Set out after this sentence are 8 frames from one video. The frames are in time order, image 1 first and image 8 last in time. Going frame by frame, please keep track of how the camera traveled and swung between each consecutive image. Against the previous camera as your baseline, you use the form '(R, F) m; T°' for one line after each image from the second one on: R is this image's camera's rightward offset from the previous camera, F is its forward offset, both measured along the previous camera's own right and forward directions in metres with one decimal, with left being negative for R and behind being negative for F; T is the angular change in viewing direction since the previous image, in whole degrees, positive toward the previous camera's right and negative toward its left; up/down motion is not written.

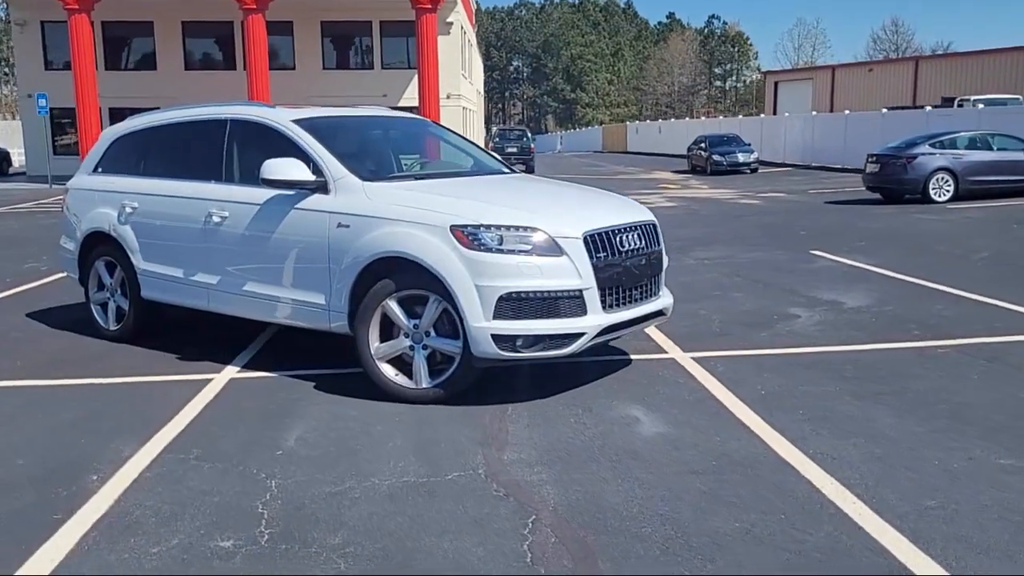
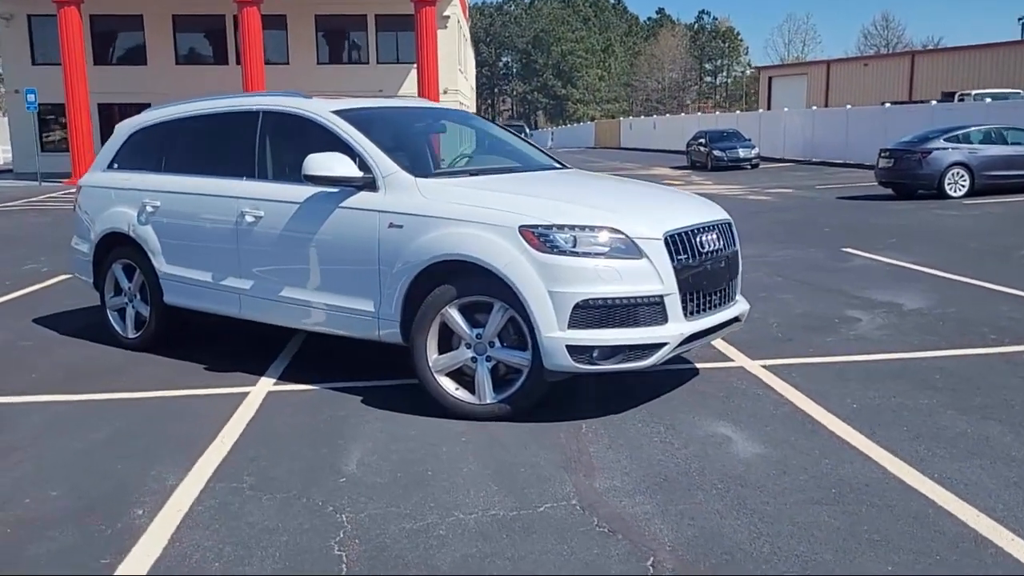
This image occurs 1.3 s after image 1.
(-0.5, +0.5) m; +1°
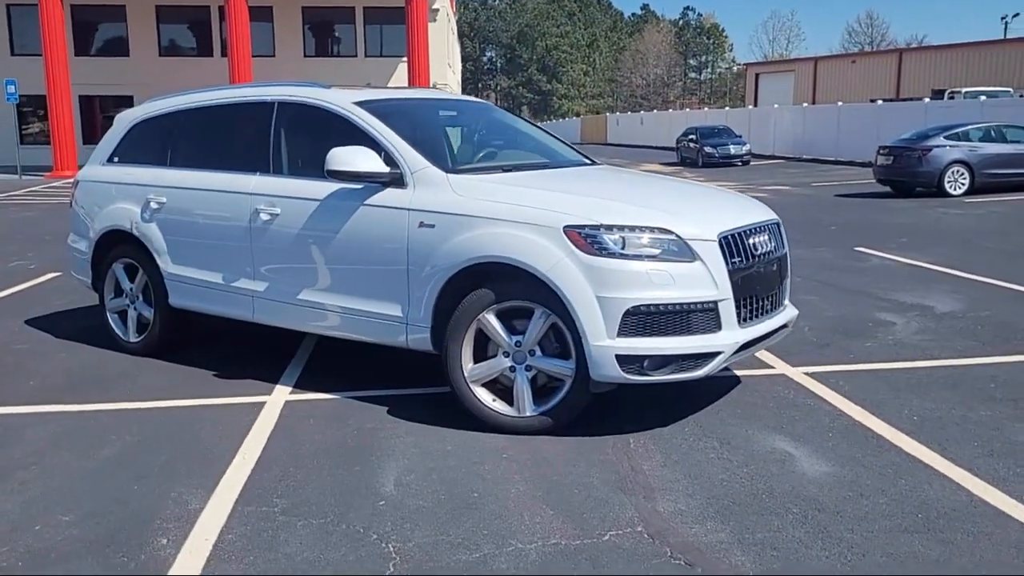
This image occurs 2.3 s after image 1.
(-0.3, +0.4) m; +1°
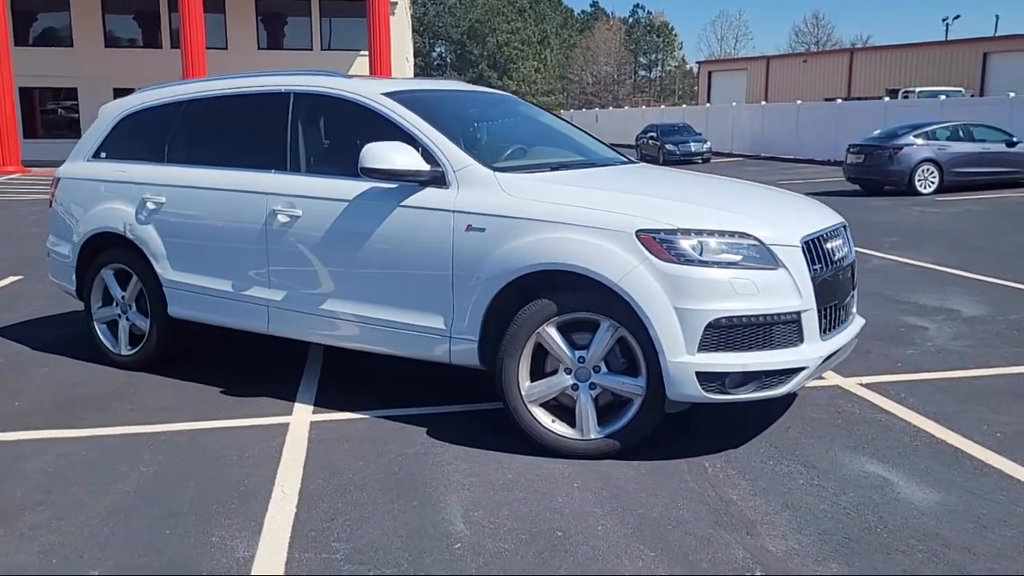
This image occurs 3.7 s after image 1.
(-0.6, +0.5) m; +3°
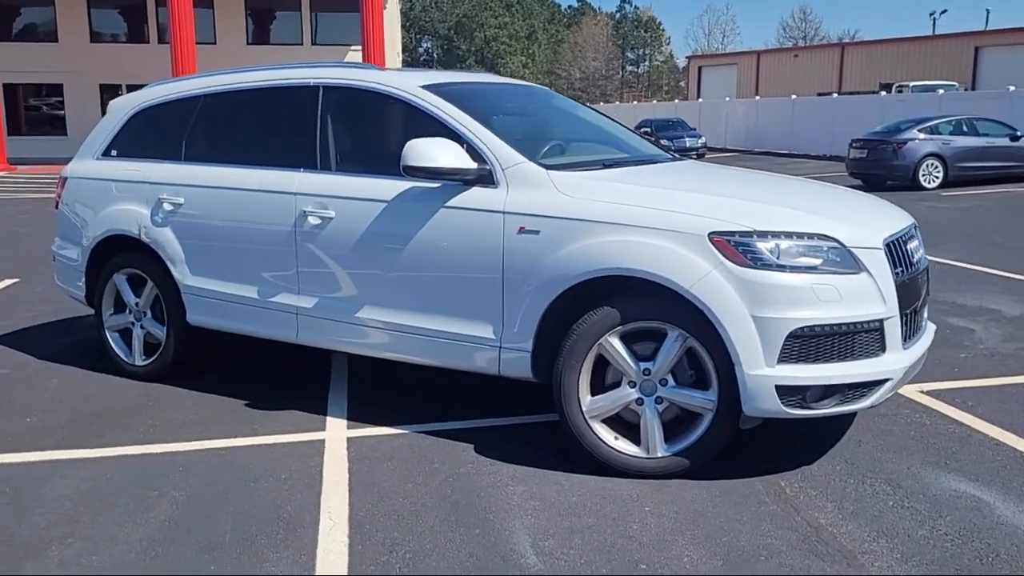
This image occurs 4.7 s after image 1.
(-0.3, +0.3) m; +1°
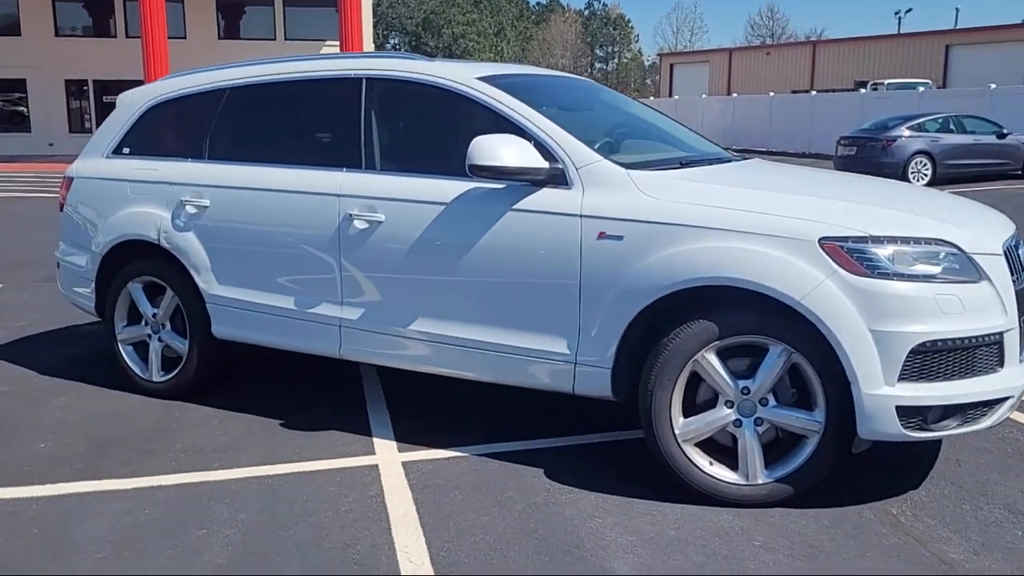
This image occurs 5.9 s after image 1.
(-0.5, +0.4) m; +2°
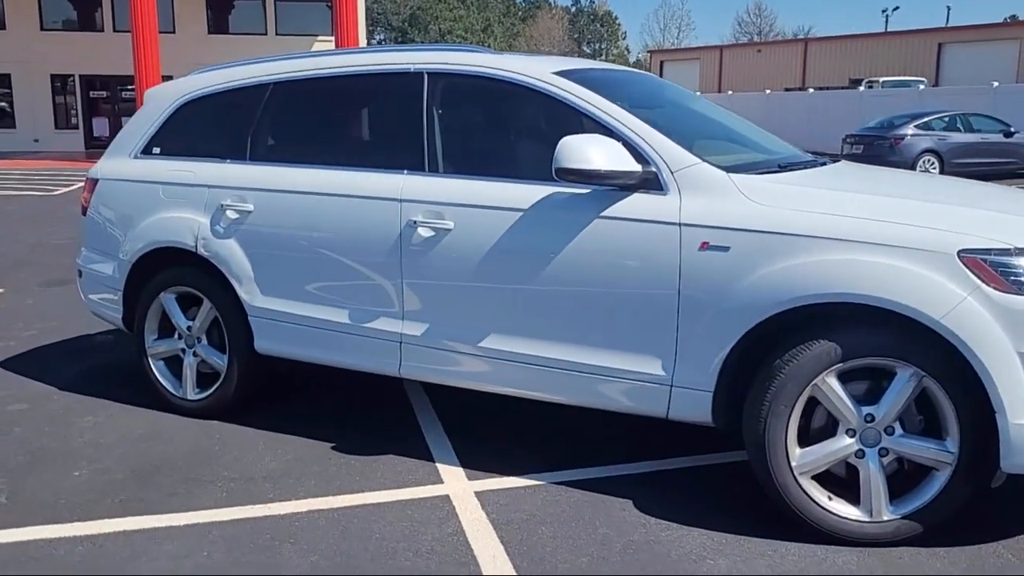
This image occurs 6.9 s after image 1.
(-0.4, +0.4) m; +1°
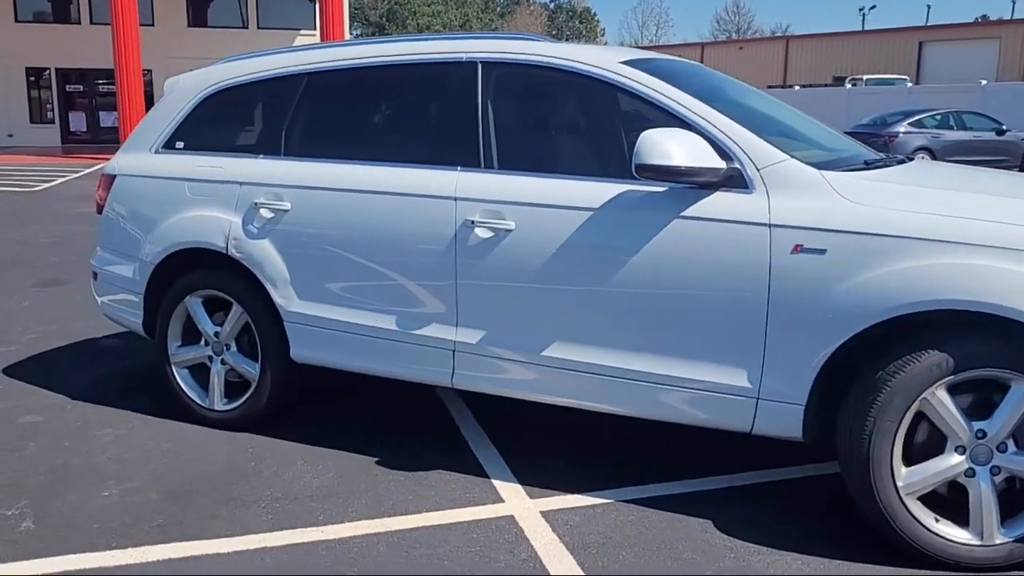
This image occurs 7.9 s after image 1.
(-0.4, +0.3) m; +2°
